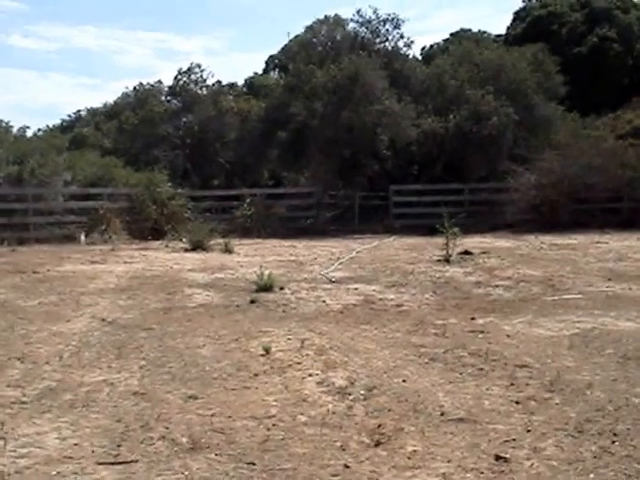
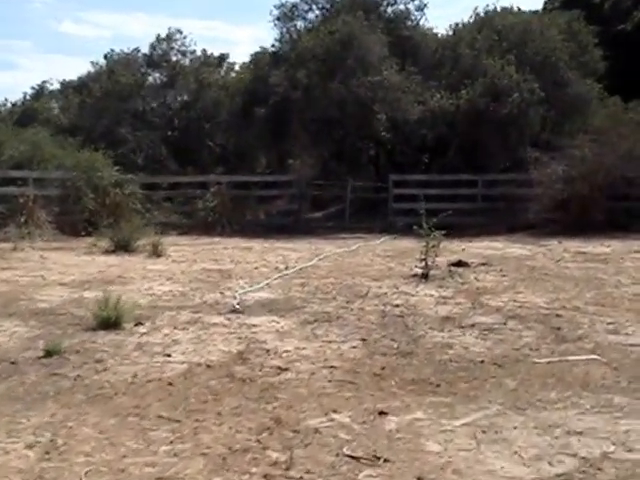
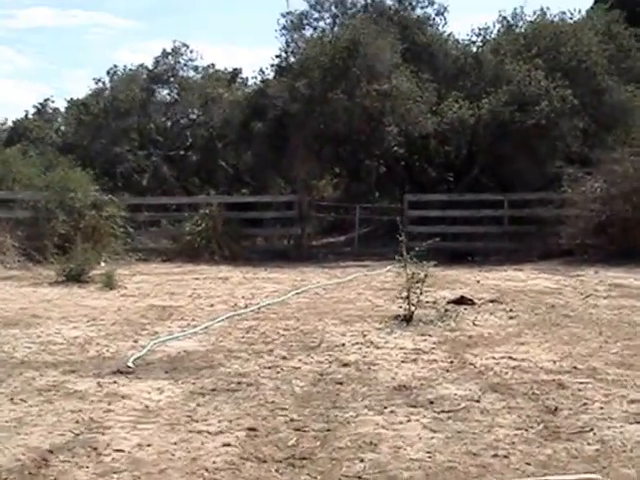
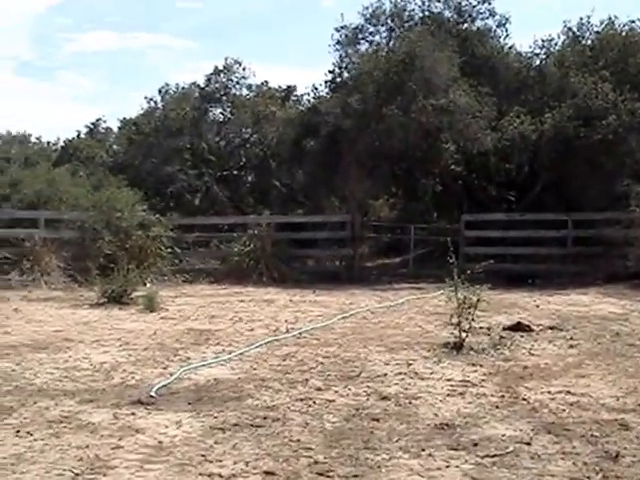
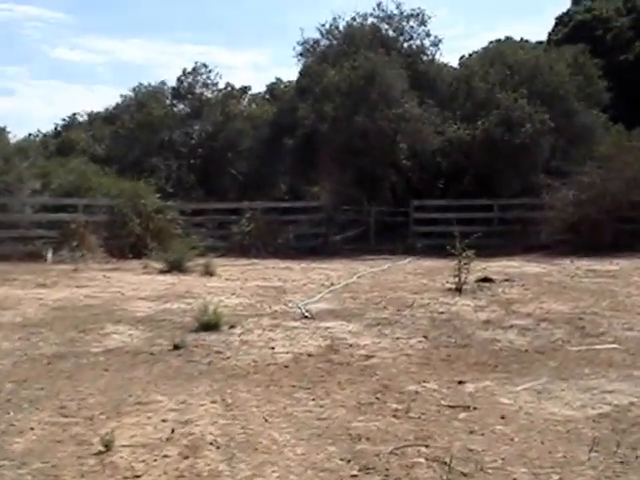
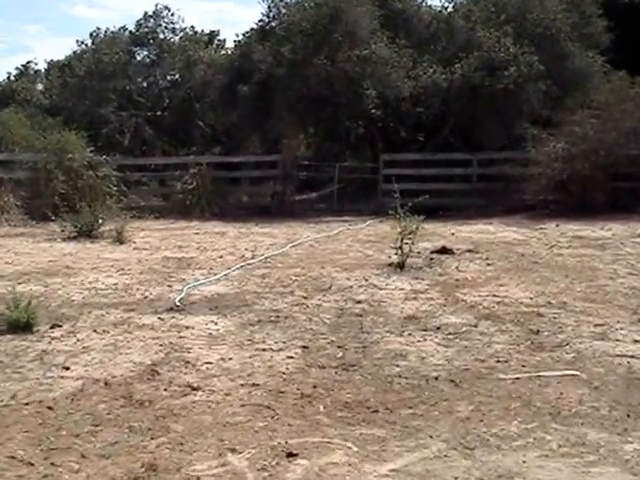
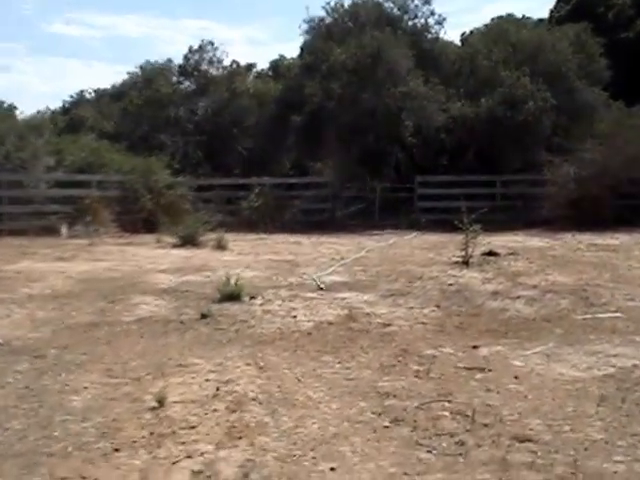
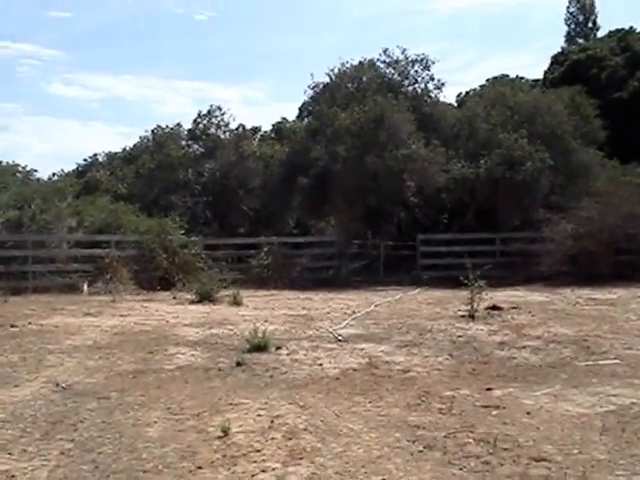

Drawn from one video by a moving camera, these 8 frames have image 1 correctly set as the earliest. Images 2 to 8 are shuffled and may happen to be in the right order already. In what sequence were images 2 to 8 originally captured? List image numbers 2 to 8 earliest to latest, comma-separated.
8, 7, 5, 2, 6, 3, 4
